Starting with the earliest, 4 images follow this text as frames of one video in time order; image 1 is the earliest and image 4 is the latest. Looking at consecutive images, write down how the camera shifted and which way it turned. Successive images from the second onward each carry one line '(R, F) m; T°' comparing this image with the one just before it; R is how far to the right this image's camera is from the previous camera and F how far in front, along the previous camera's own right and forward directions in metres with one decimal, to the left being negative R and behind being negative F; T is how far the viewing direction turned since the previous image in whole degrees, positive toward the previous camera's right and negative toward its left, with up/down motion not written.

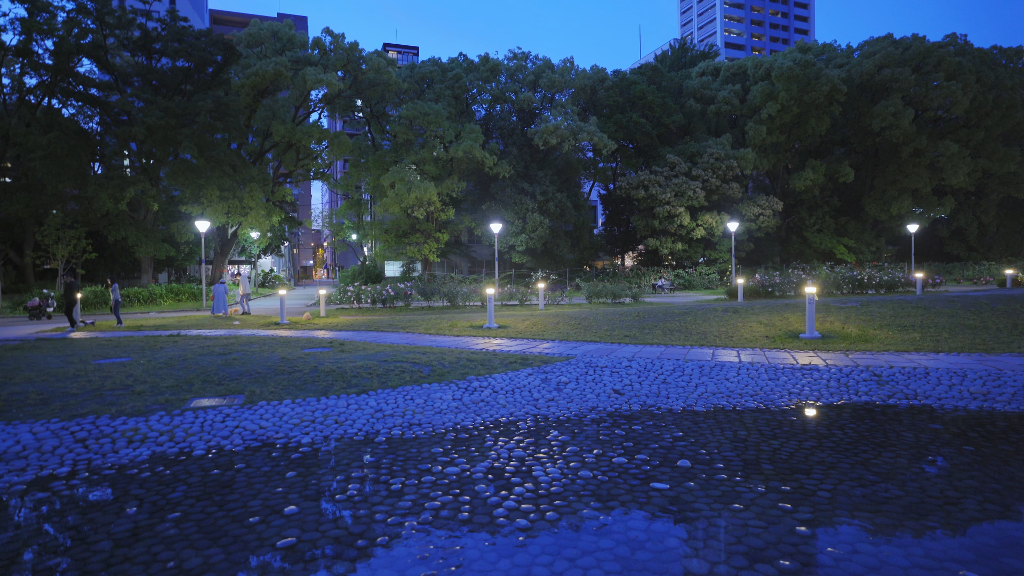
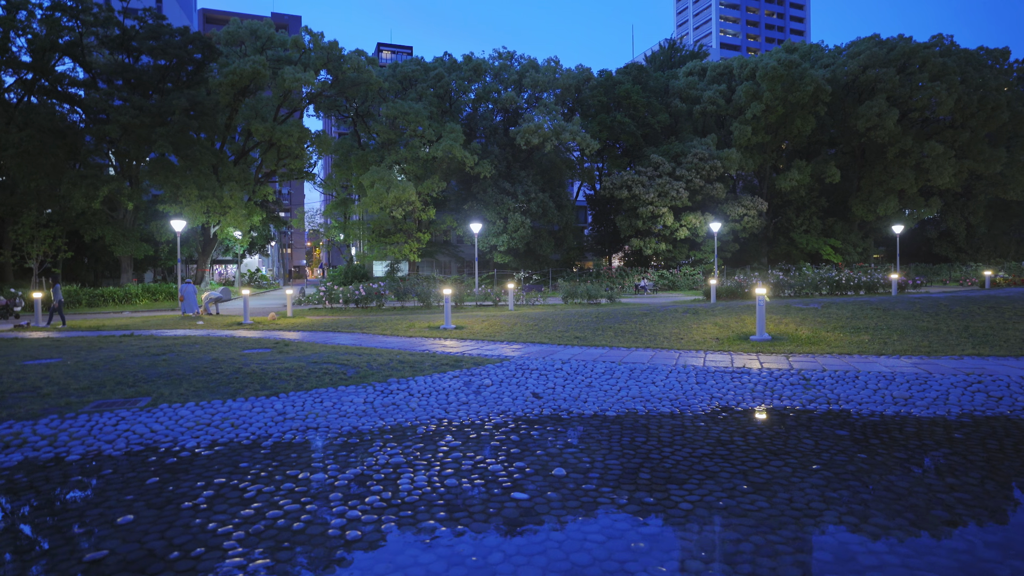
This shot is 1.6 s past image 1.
(+2.1, +0.2) m; 0°
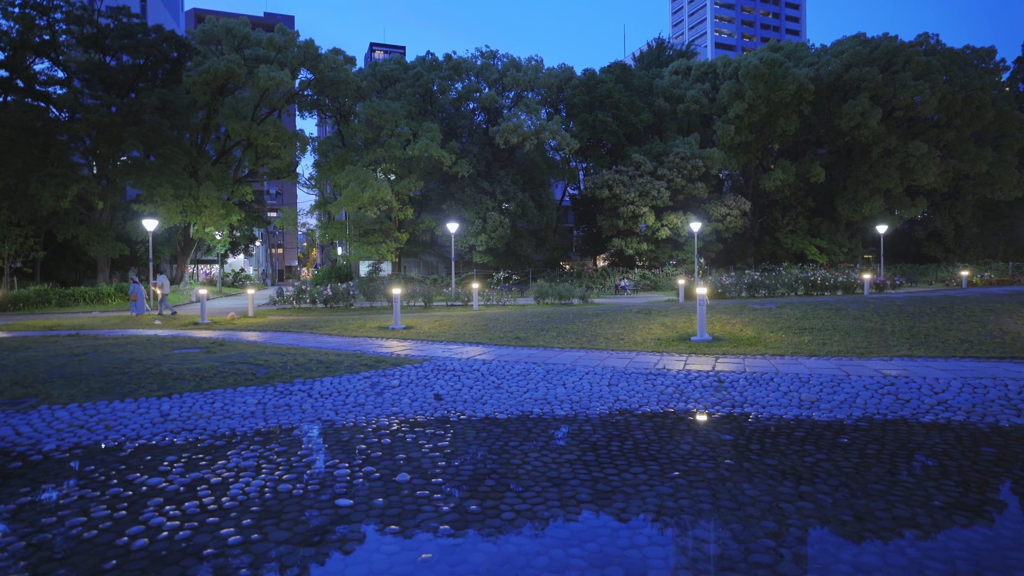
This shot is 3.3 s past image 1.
(+2.5, +0.2) m; 0°
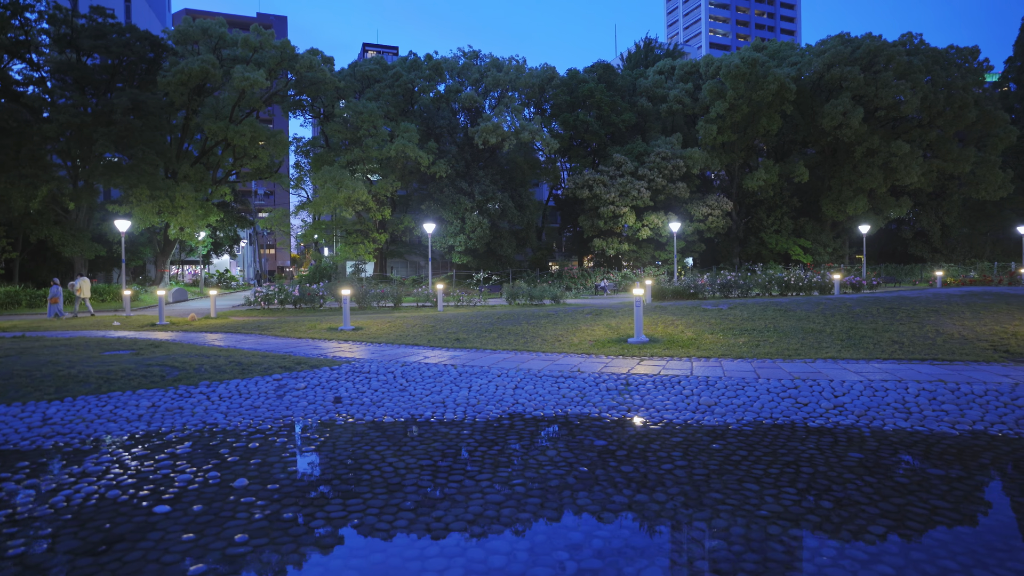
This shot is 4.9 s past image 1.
(+2.5, +0.1) m; 0°
